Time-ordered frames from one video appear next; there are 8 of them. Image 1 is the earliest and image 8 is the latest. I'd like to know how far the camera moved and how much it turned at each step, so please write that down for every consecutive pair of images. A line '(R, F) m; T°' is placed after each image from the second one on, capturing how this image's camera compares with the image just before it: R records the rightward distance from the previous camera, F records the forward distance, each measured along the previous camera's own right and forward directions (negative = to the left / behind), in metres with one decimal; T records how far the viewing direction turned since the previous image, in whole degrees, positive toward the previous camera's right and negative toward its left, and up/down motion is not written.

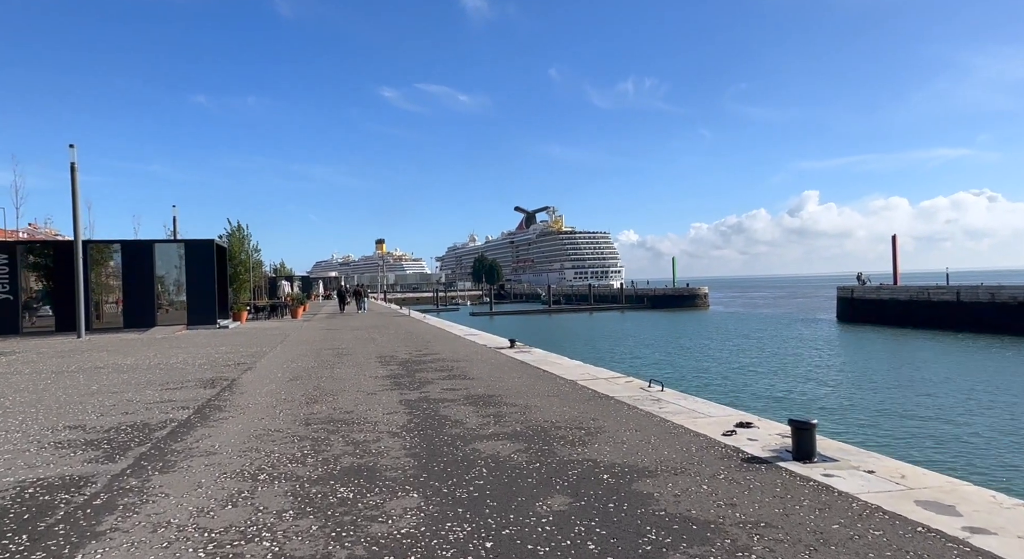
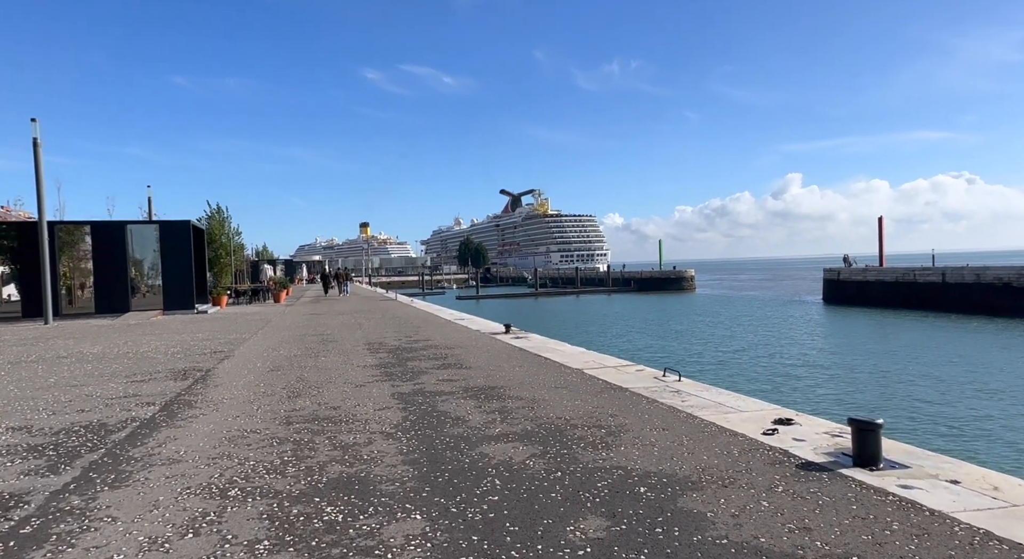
(-0.2, +0.9) m; +1°
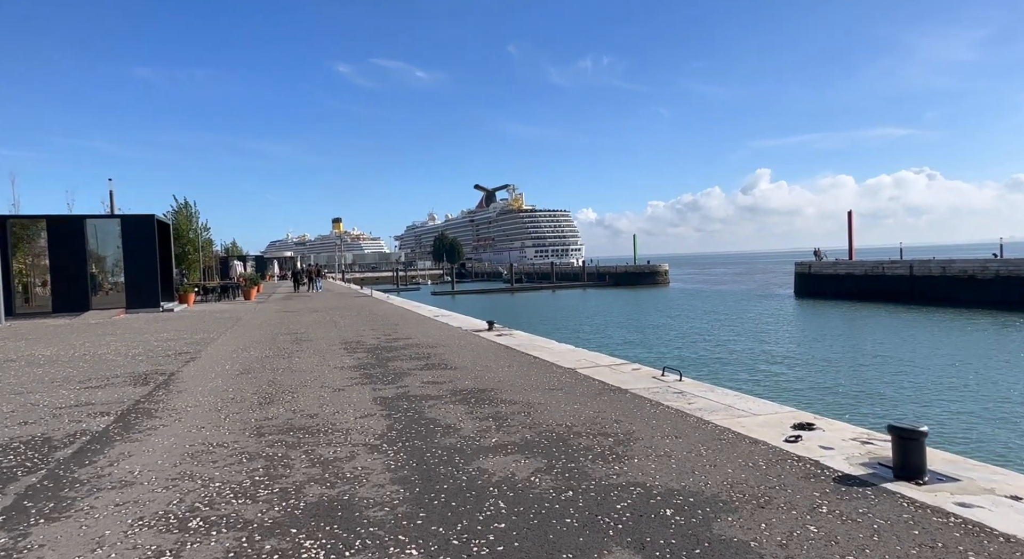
(-0.2, +0.6) m; +2°
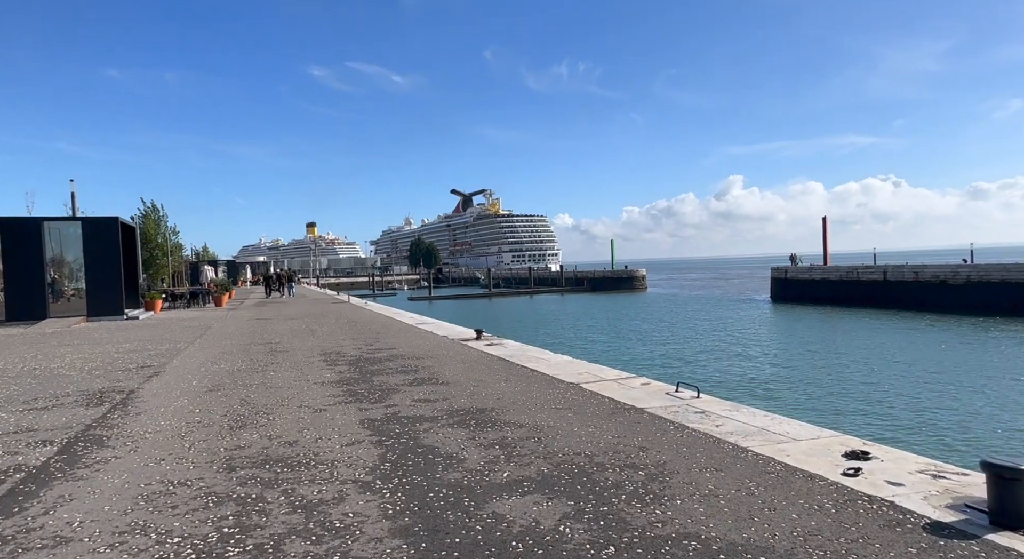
(-0.3, +0.8) m; +2°
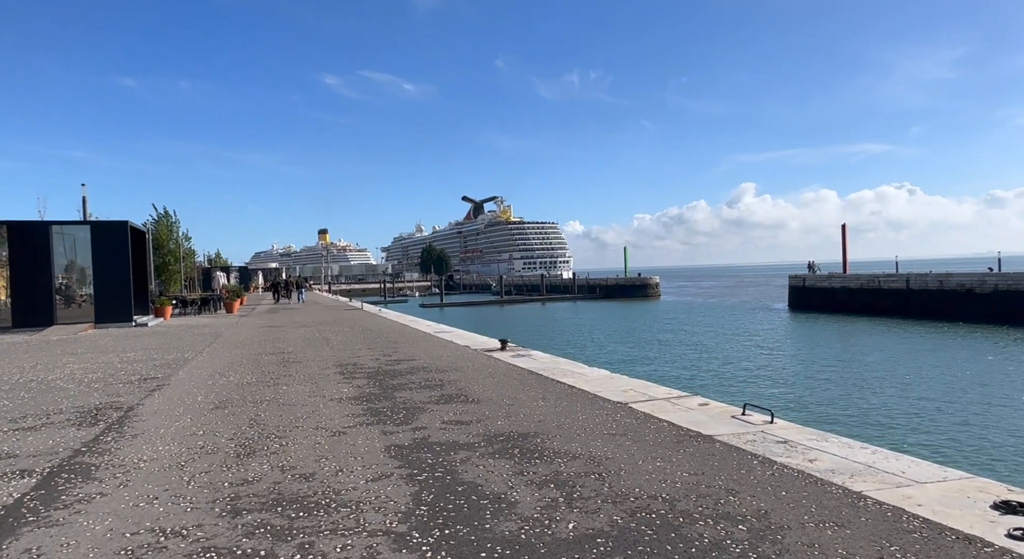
(-0.3, +0.9) m; -1°
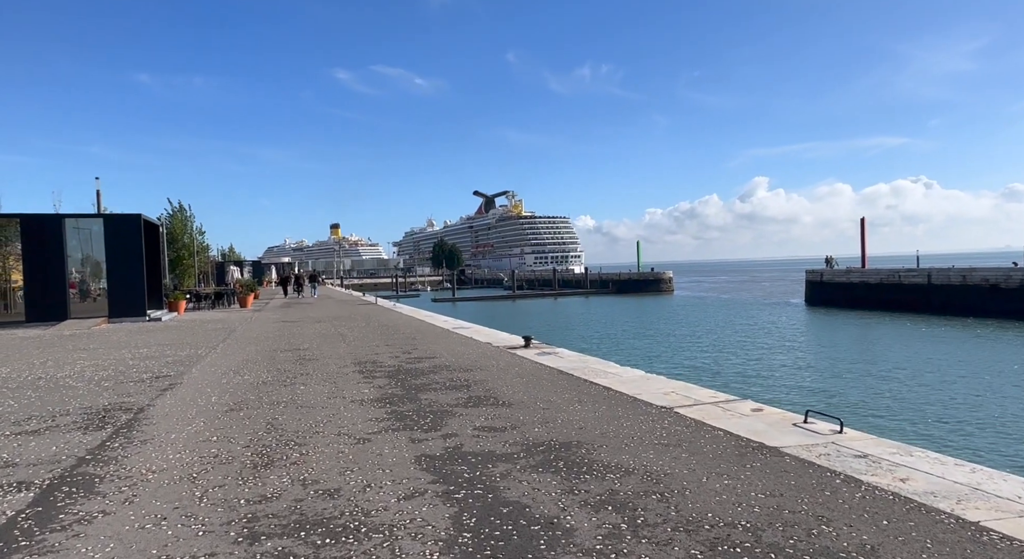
(-0.3, +0.6) m; -1°
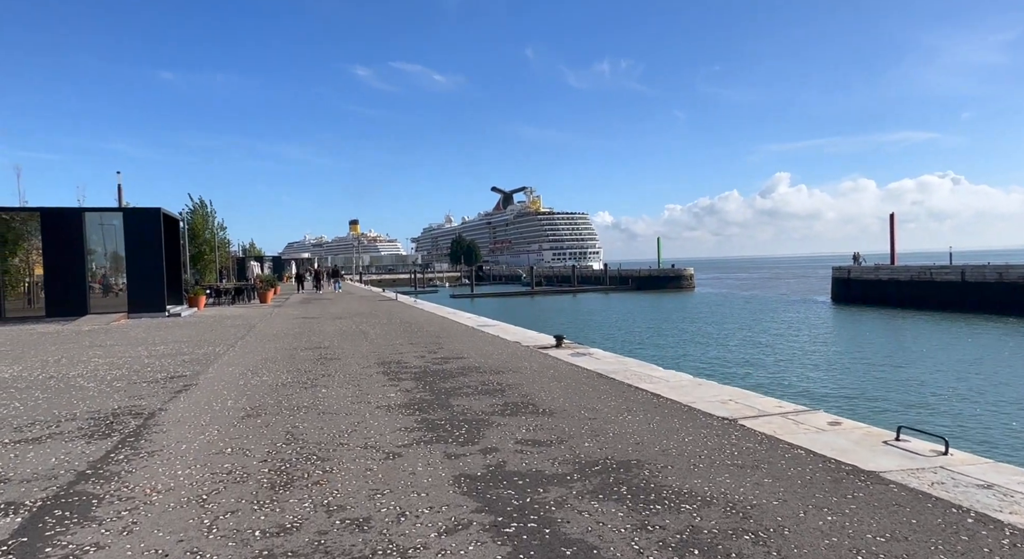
(-0.3, +0.7) m; -1°
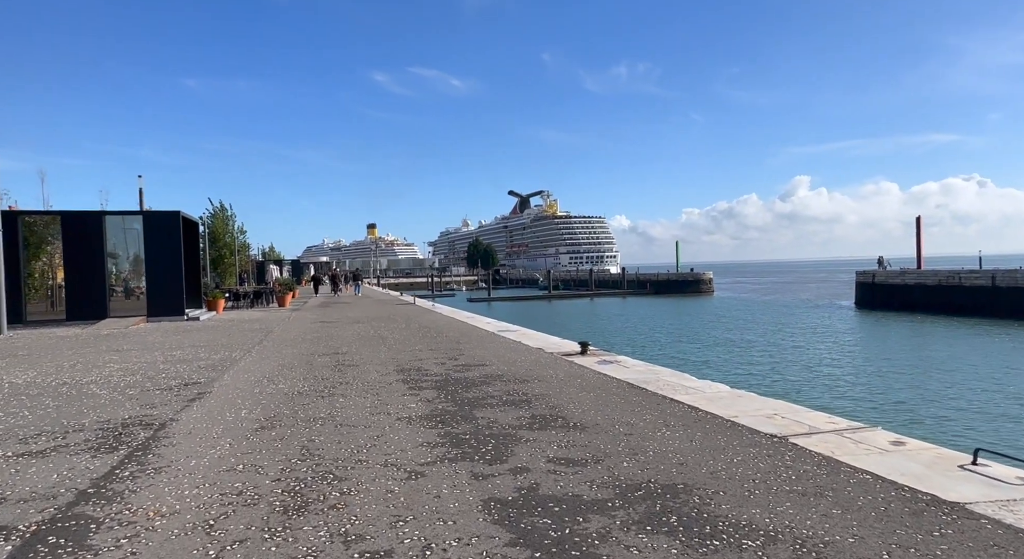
(-0.1, +0.5) m; -1°
